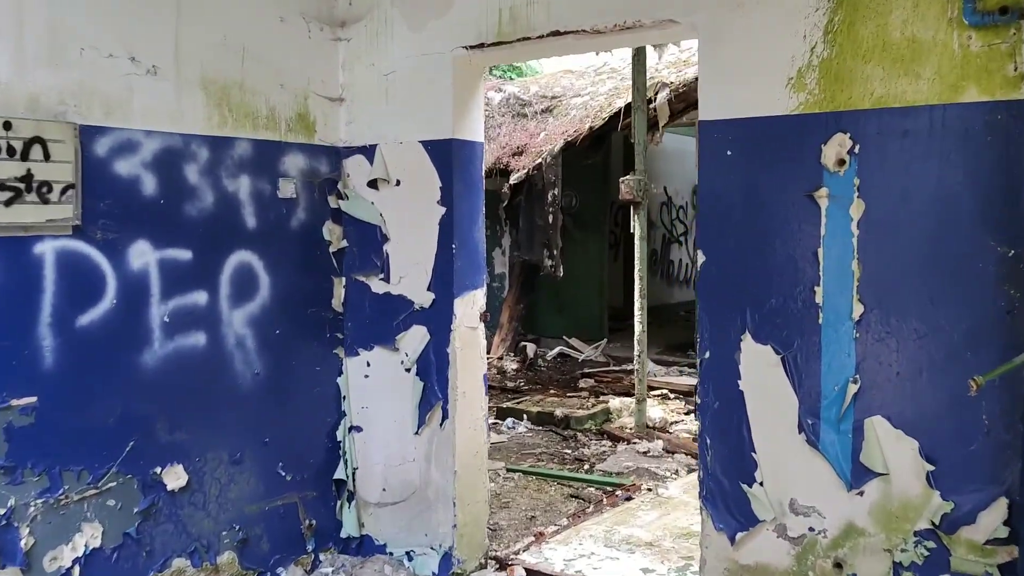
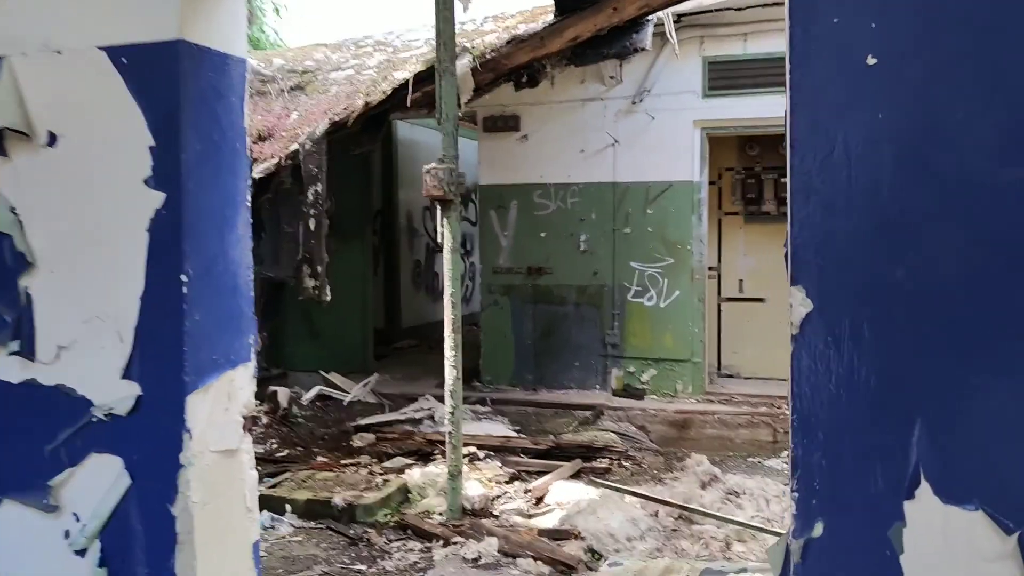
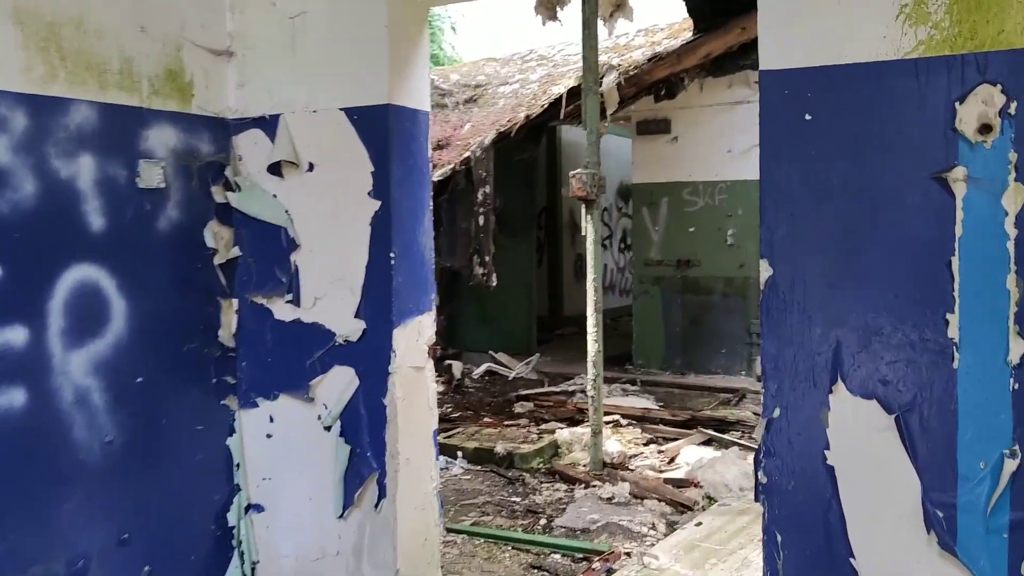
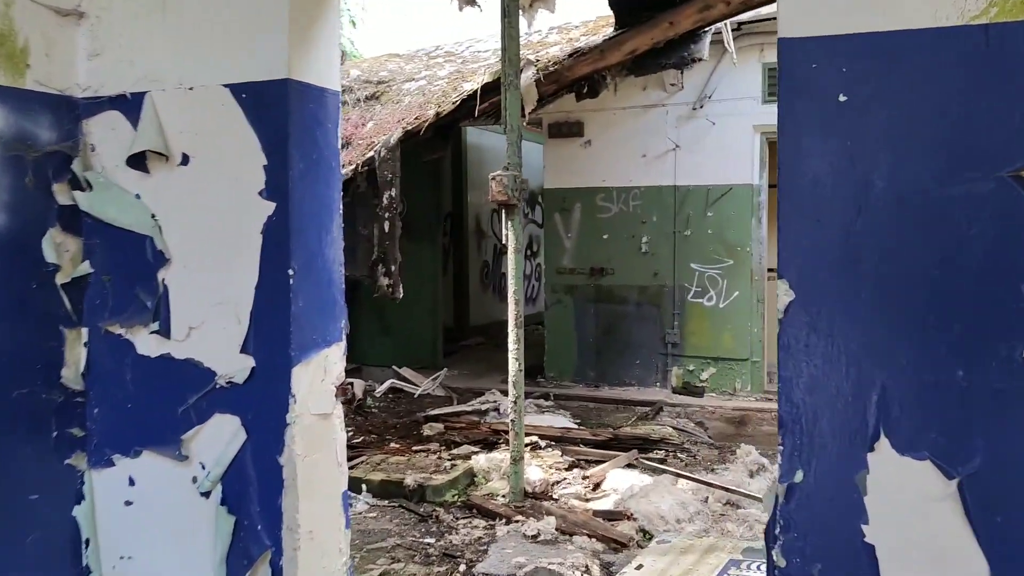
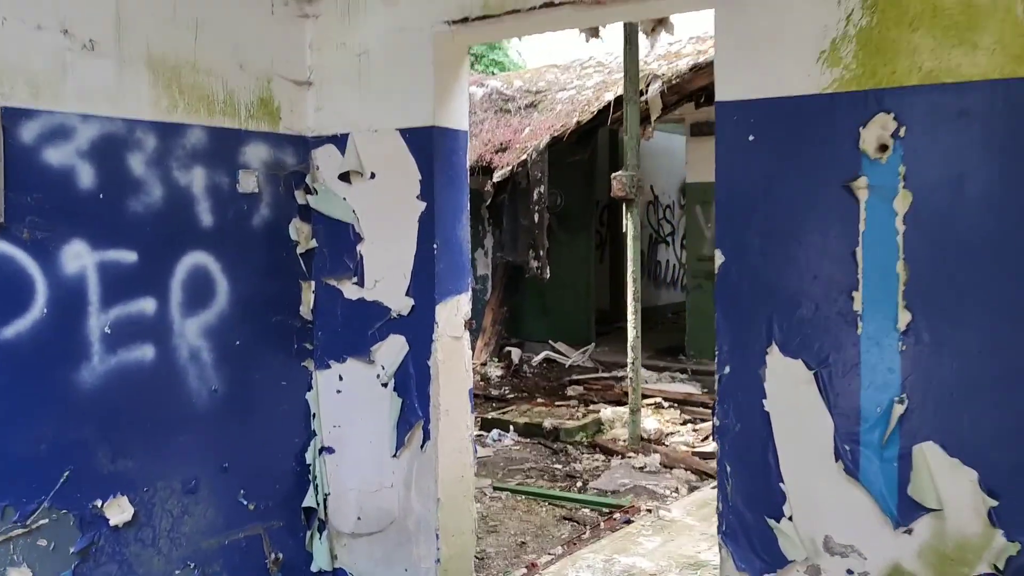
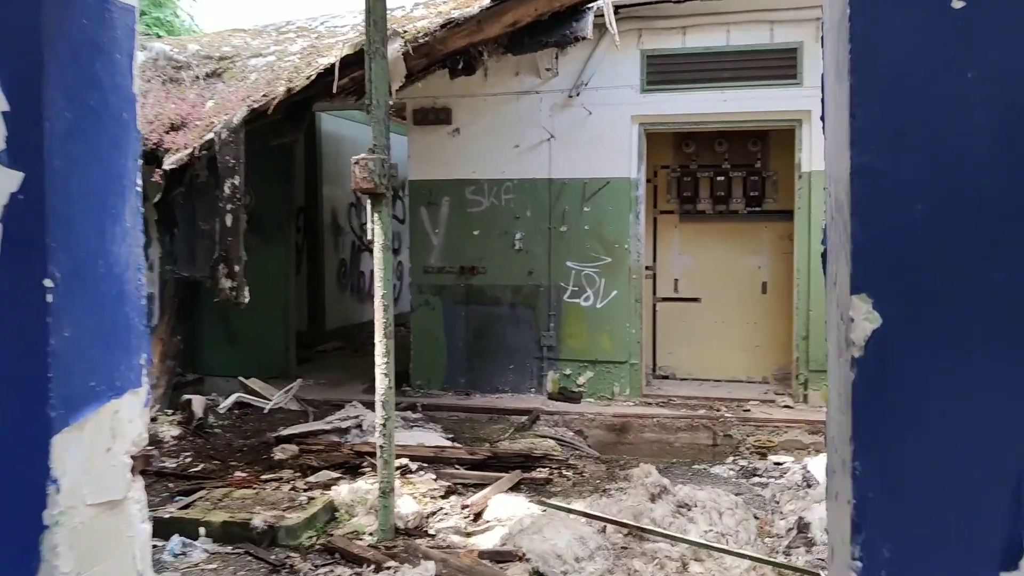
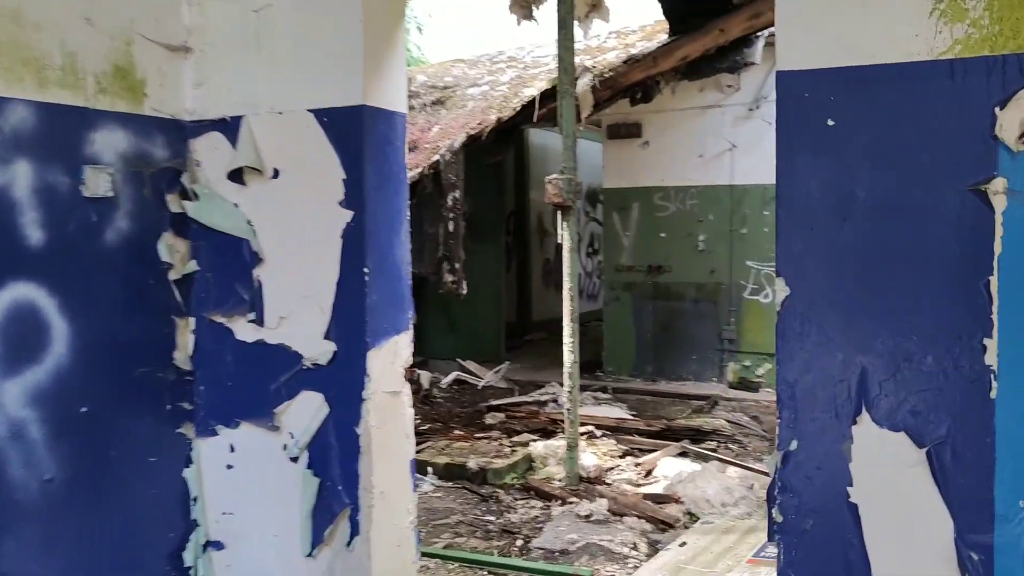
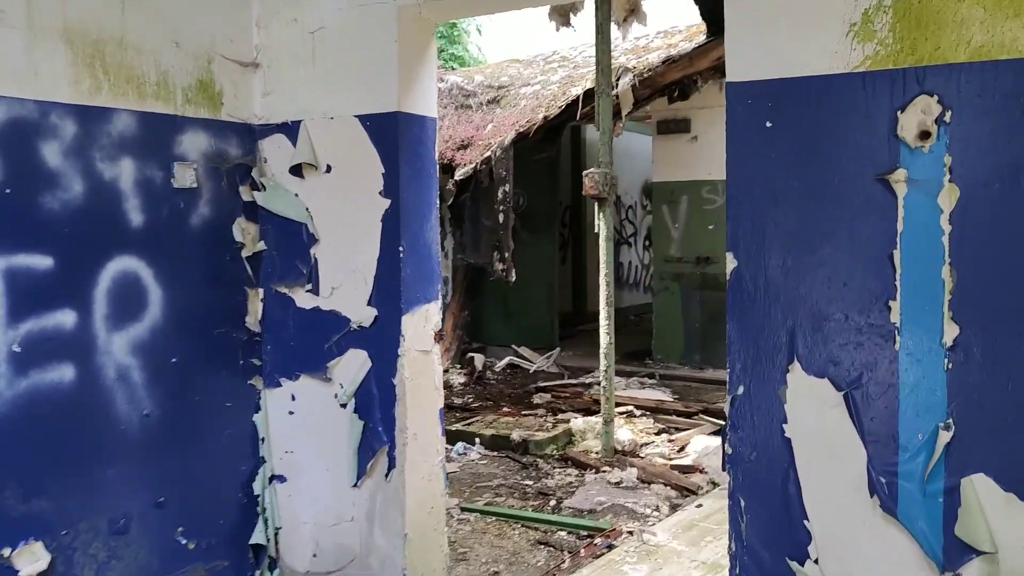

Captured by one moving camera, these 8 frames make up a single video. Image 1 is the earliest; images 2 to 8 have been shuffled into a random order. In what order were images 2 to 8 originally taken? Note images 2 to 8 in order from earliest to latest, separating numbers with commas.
5, 8, 3, 7, 4, 2, 6
